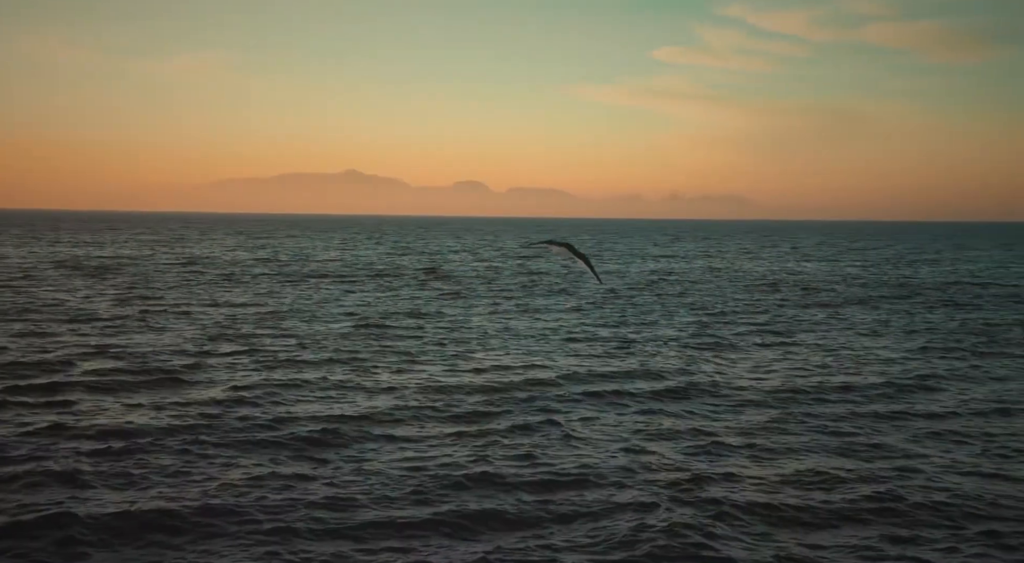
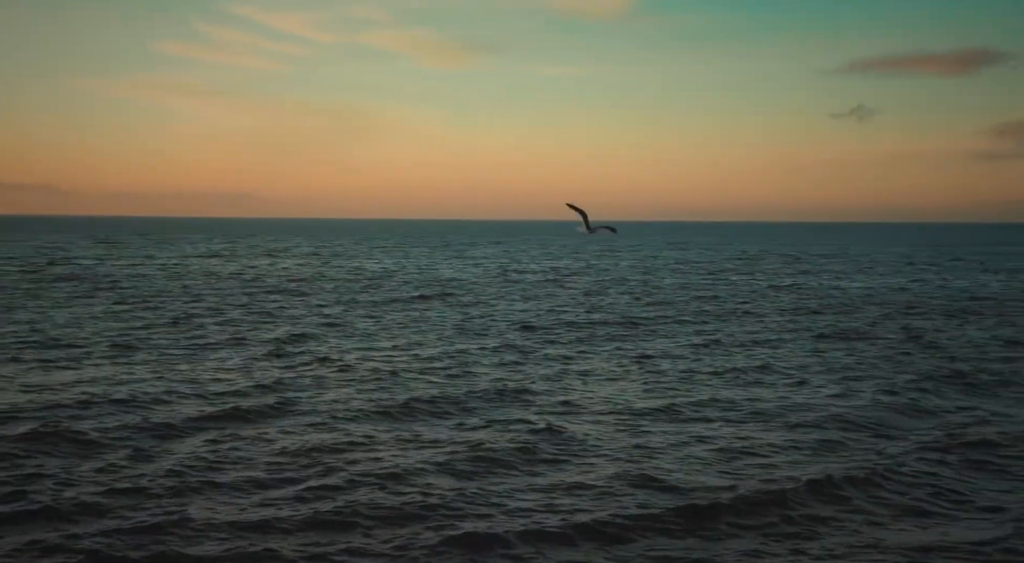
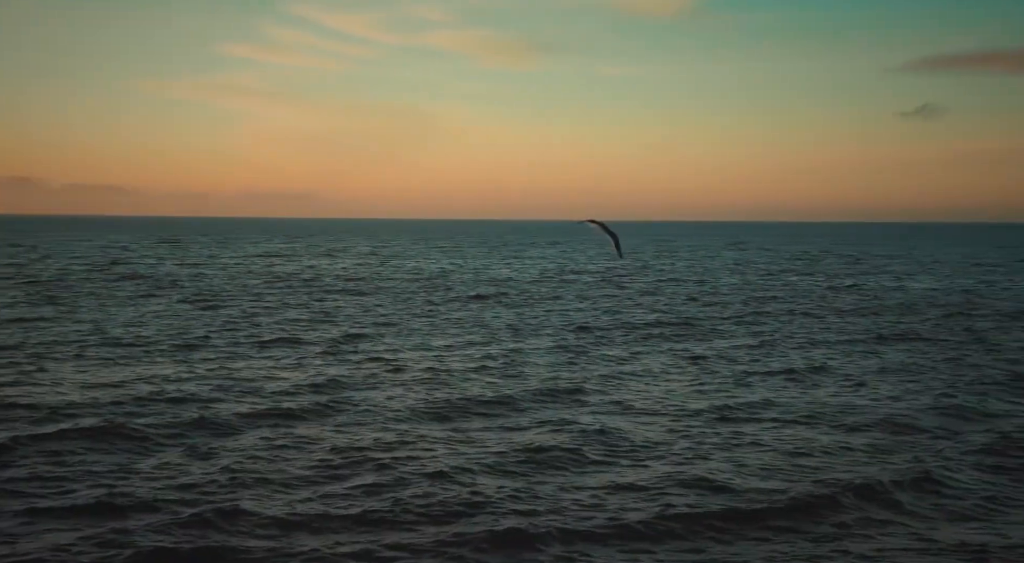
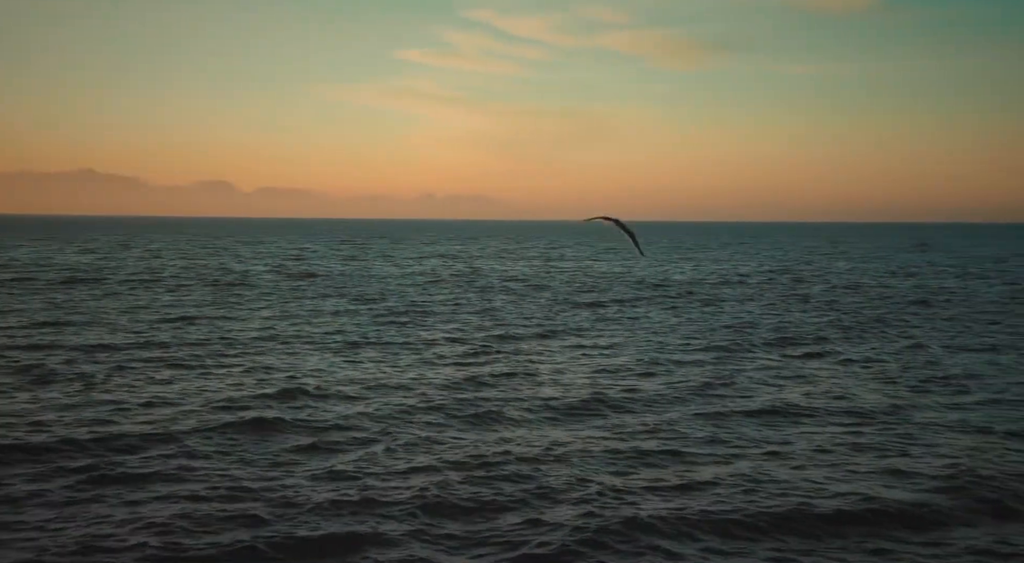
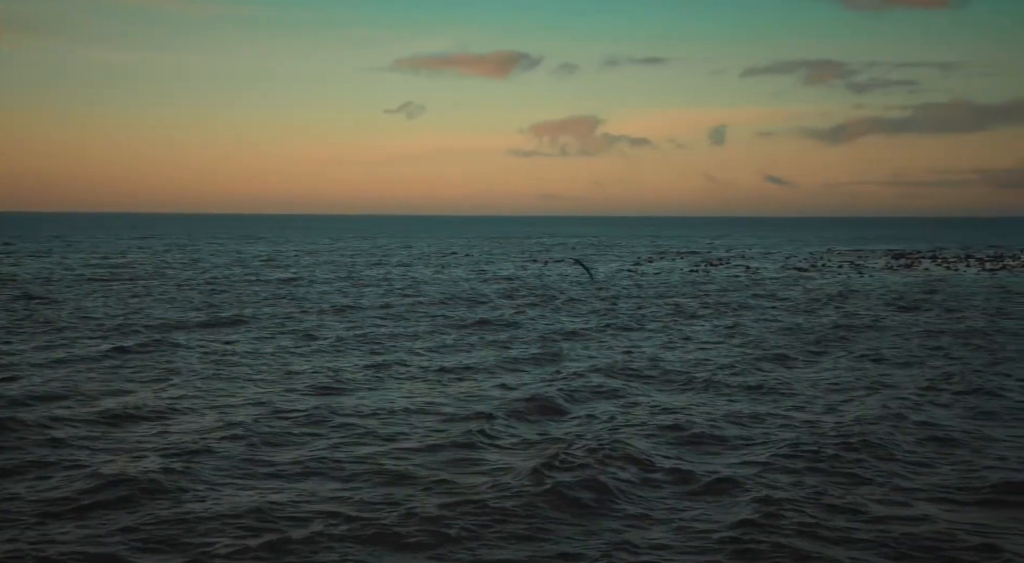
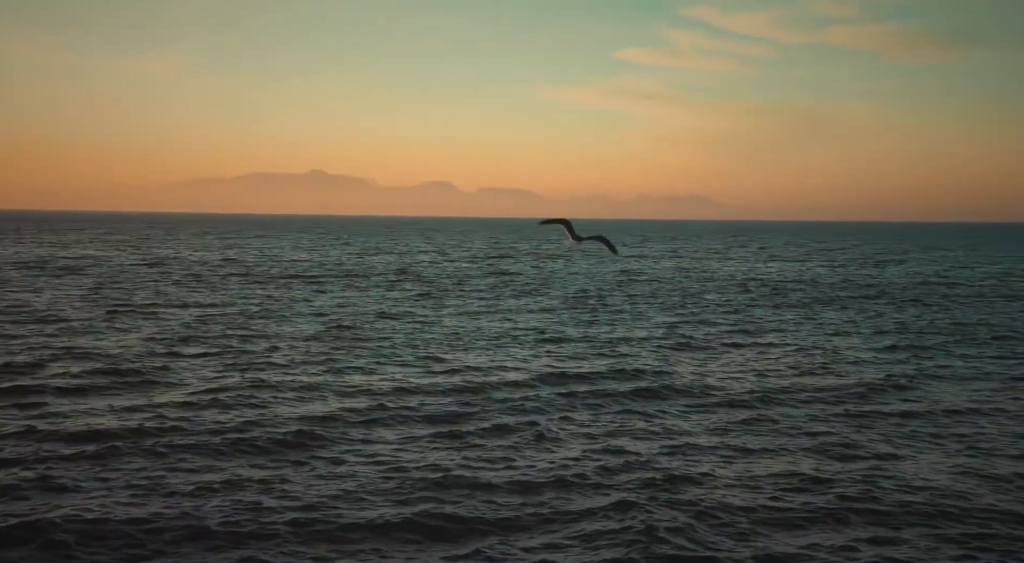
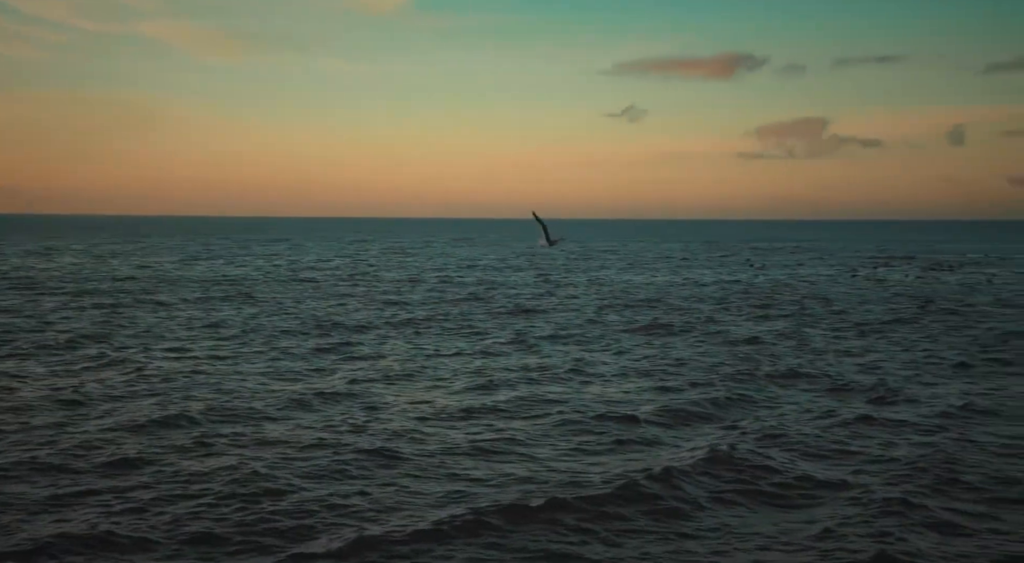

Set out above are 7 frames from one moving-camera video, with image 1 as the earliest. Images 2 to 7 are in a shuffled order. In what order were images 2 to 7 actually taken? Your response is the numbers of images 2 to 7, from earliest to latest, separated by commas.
6, 4, 3, 2, 7, 5
